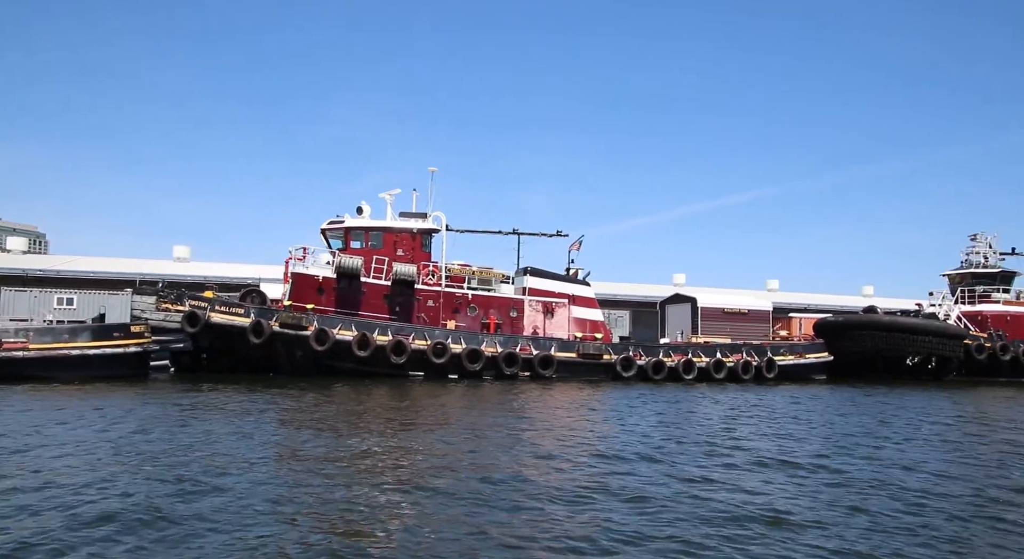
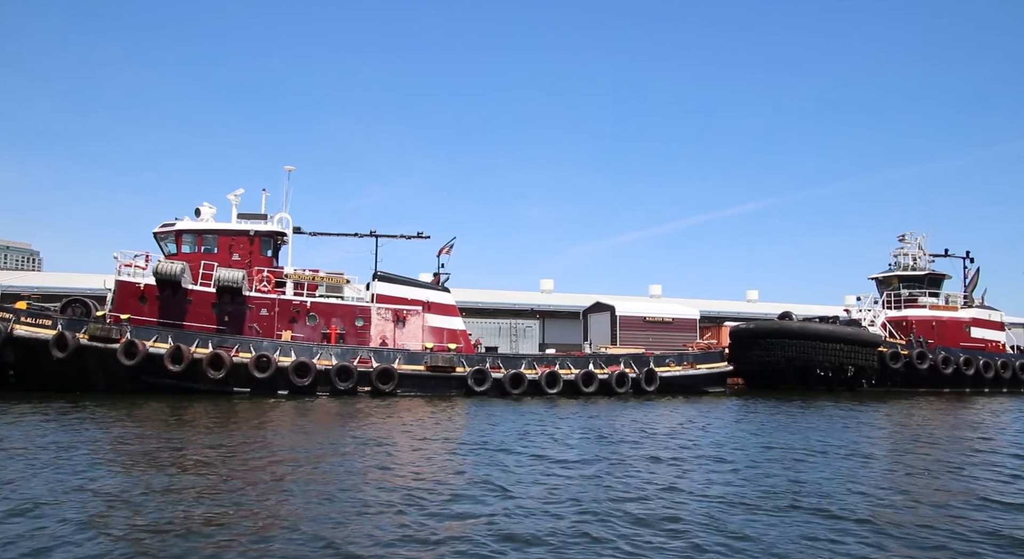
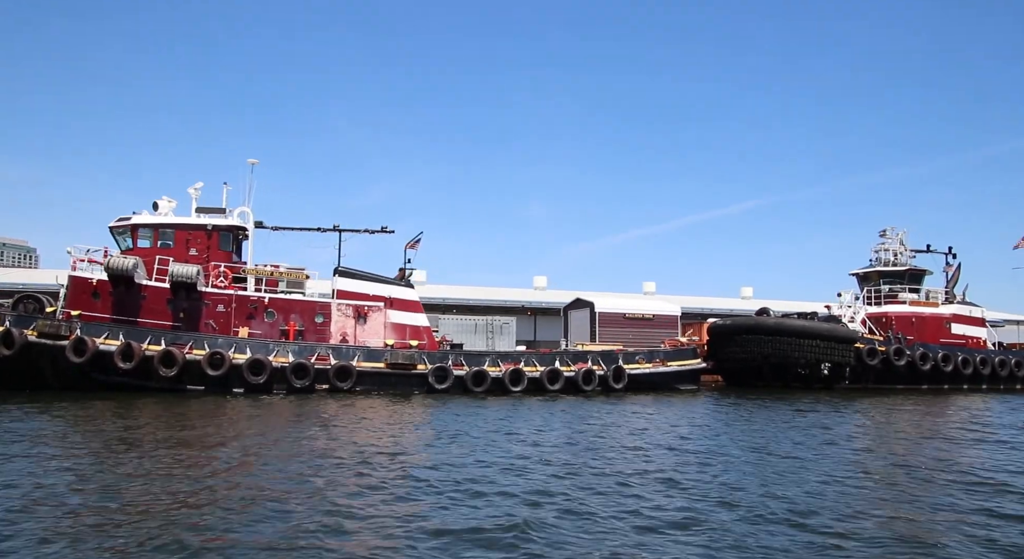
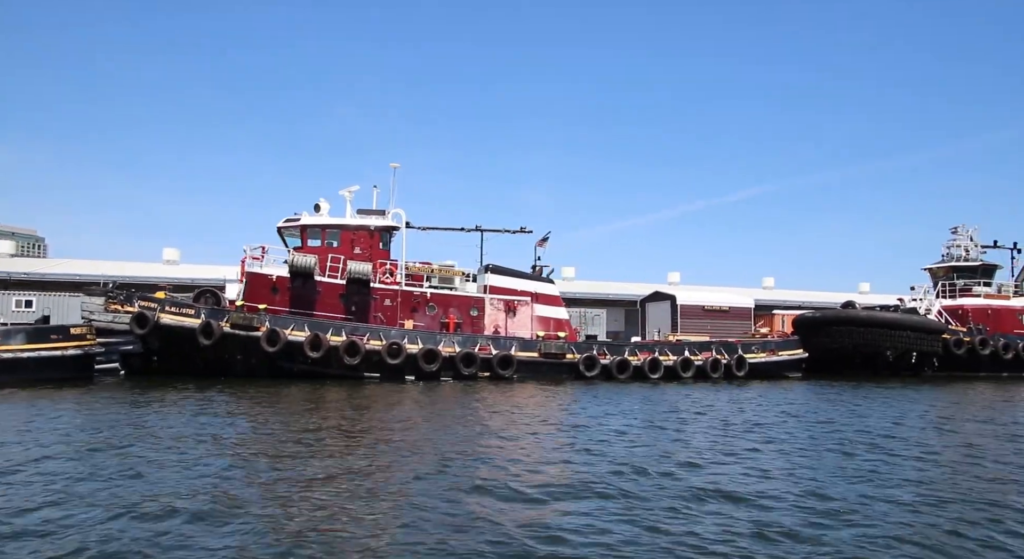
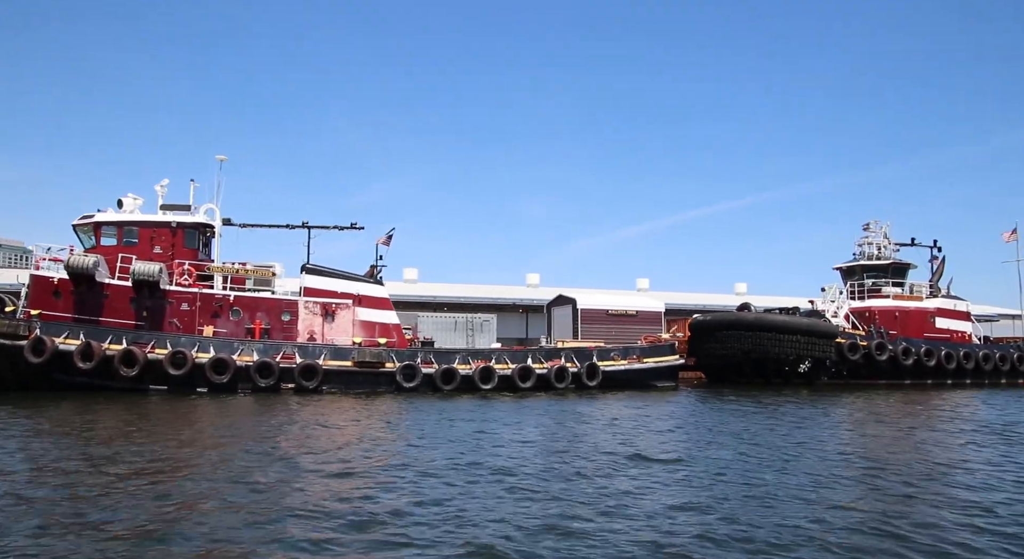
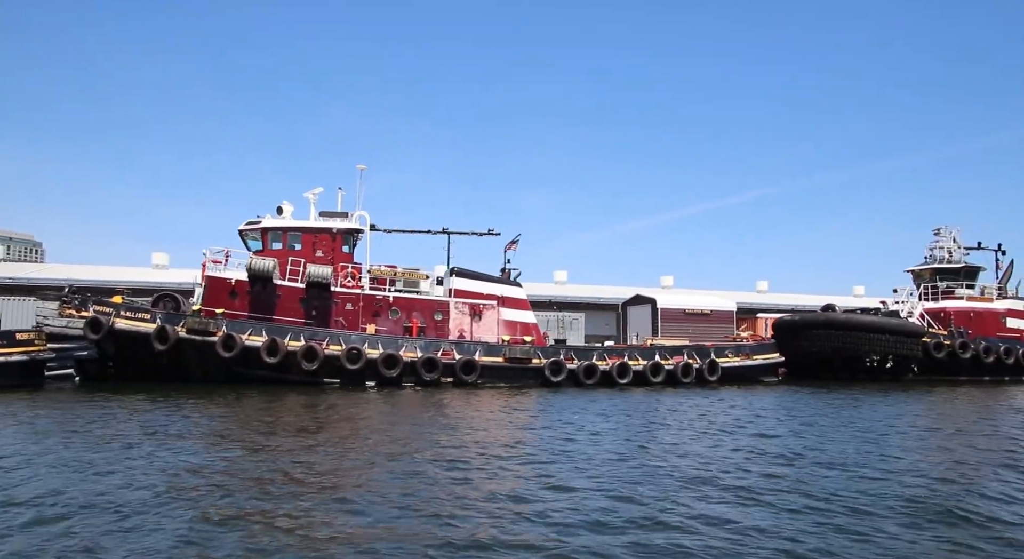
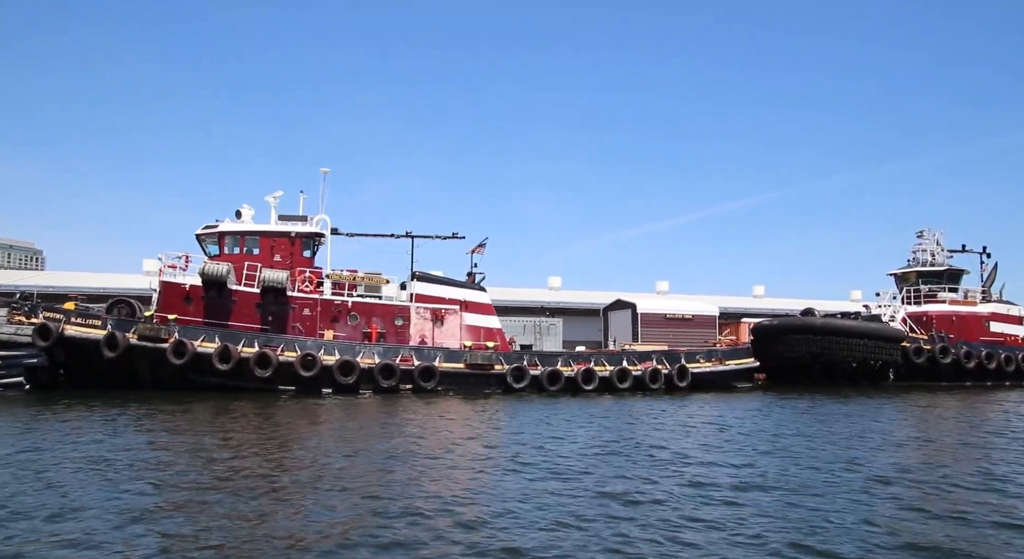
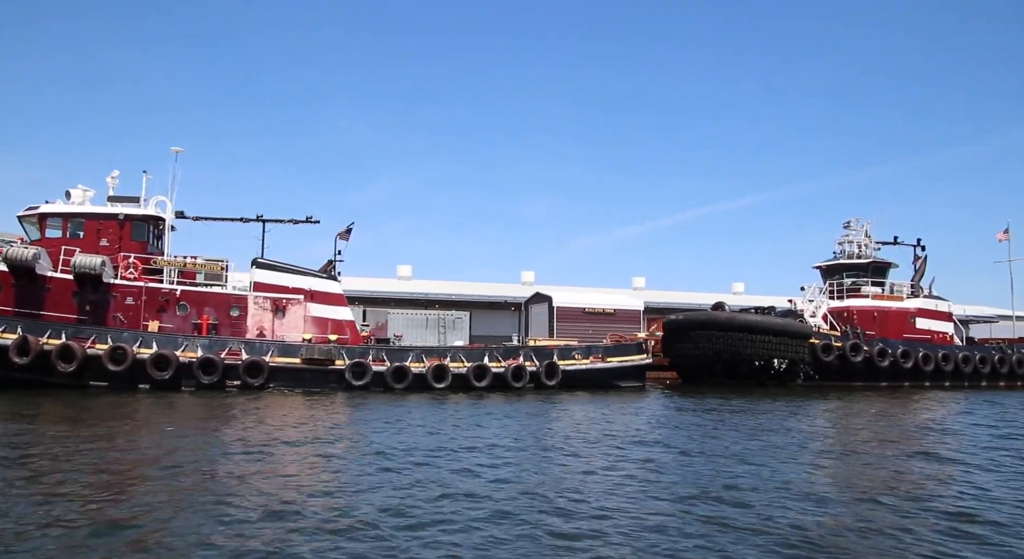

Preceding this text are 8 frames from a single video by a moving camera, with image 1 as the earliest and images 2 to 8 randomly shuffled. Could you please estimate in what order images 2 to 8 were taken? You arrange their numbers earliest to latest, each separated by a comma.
4, 6, 7, 2, 3, 5, 8
